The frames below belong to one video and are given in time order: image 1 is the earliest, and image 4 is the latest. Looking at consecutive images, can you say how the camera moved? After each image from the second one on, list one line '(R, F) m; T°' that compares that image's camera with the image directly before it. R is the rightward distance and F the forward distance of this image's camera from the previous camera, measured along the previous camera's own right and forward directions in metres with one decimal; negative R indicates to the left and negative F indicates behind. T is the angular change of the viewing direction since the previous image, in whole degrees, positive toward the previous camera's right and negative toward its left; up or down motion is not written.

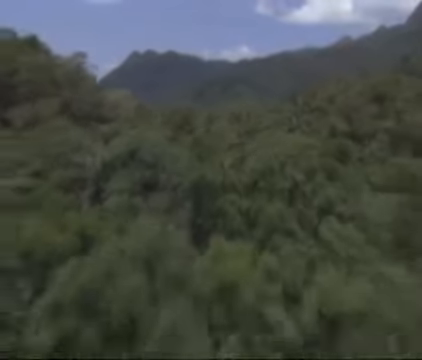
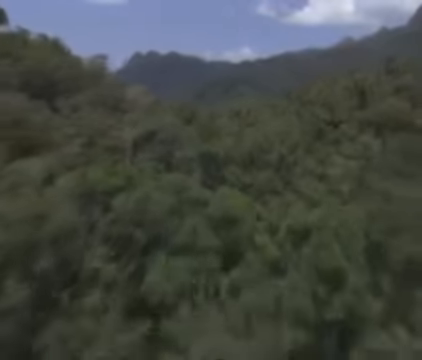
(0.0, -3.0) m; 0°
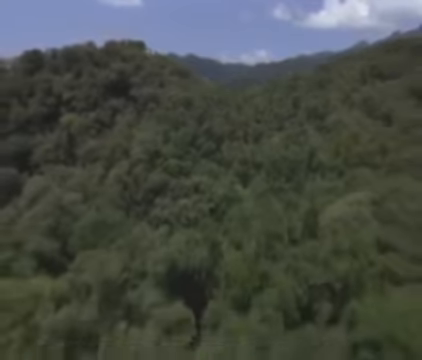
(-0.4, -32.2) m; -1°
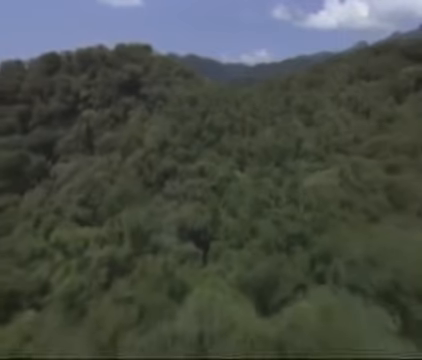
(-0.1, -5.0) m; 0°
